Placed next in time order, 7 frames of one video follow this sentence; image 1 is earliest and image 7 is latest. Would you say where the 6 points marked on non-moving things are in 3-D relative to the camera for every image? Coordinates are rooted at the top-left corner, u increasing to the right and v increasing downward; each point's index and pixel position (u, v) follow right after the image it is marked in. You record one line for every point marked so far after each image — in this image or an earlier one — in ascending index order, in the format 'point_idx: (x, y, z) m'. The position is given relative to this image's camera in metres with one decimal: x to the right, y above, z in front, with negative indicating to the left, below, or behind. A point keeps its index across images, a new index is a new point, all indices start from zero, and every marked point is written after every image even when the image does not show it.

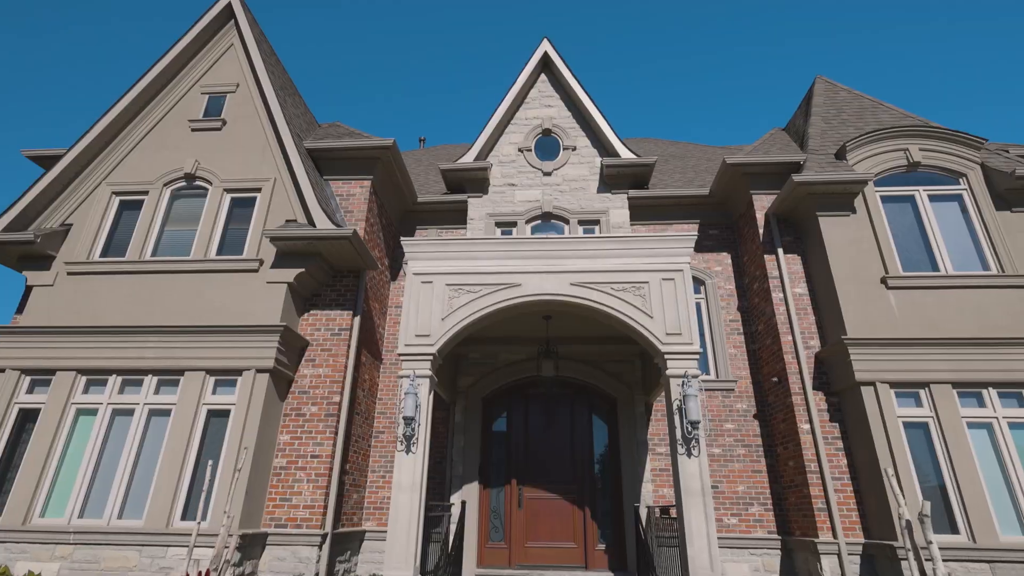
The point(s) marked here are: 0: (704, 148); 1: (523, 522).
0: (+5.8, +4.4, +16.3) m
1: (+0.2, -4.1, +9.4) m
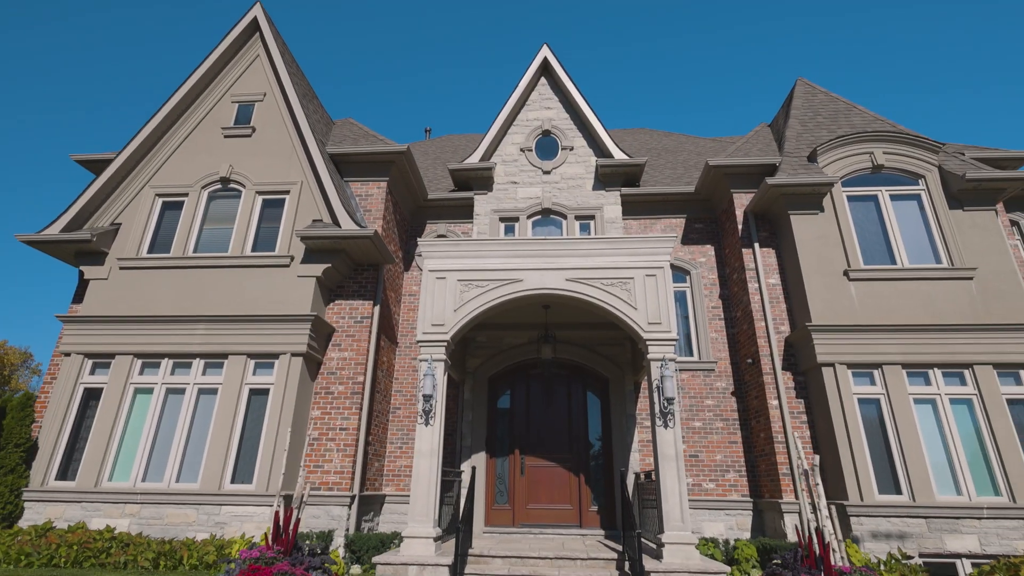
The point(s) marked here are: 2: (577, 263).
0: (+5.9, +4.8, +17.2) m
1: (+0.3, -3.9, +10.7) m
2: (+1.1, +0.4, +9.2) m
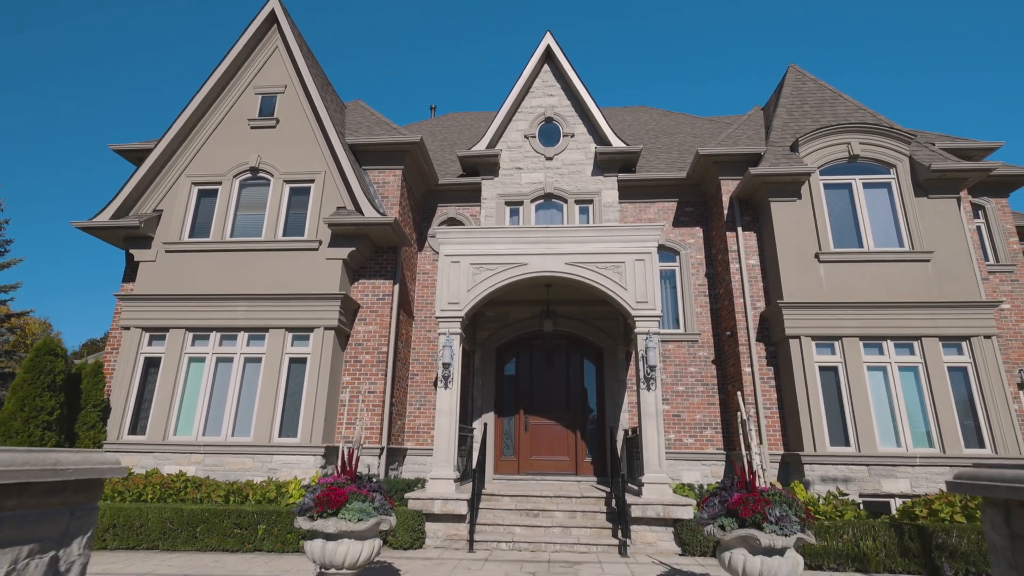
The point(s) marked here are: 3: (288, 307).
0: (+6.0, +5.6, +18.2) m
1: (+0.4, -3.5, +12.2) m
2: (+1.2, +0.8, +10.5) m
3: (-4.7, -0.4, +11.2) m
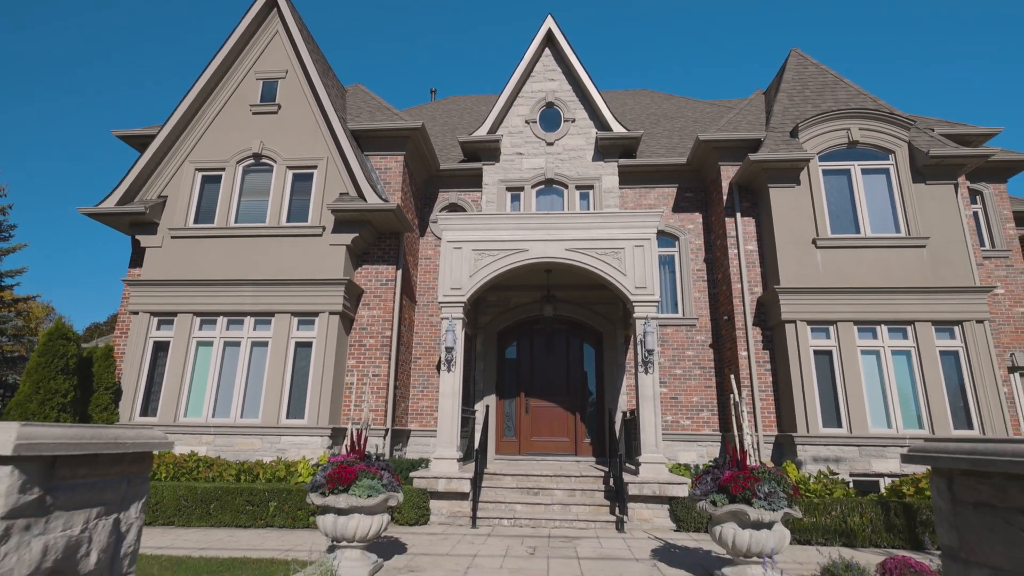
0: (+6.1, +6.2, +18.2) m
1: (+0.4, -3.2, +12.5) m
2: (+1.3, +1.0, +10.6) m
3: (-4.7, -0.1, +11.4) m
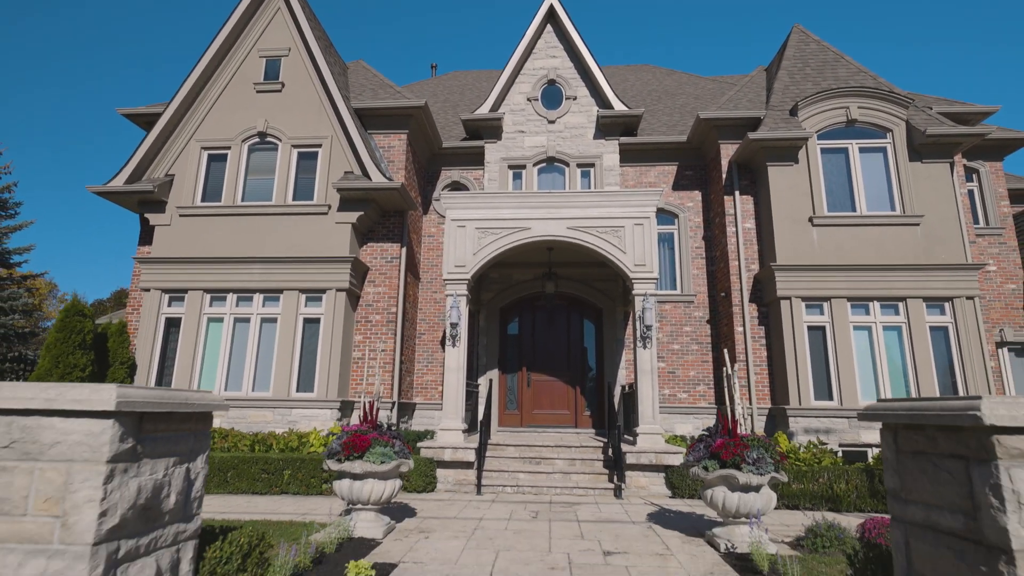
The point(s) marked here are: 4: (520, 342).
0: (+6.1, +6.9, +18.2) m
1: (+0.5, -2.6, +12.9) m
2: (+1.3, +1.5, +10.8) m
3: (-4.6, +0.4, +11.7) m
4: (+0.2, -1.3, +13.3) m
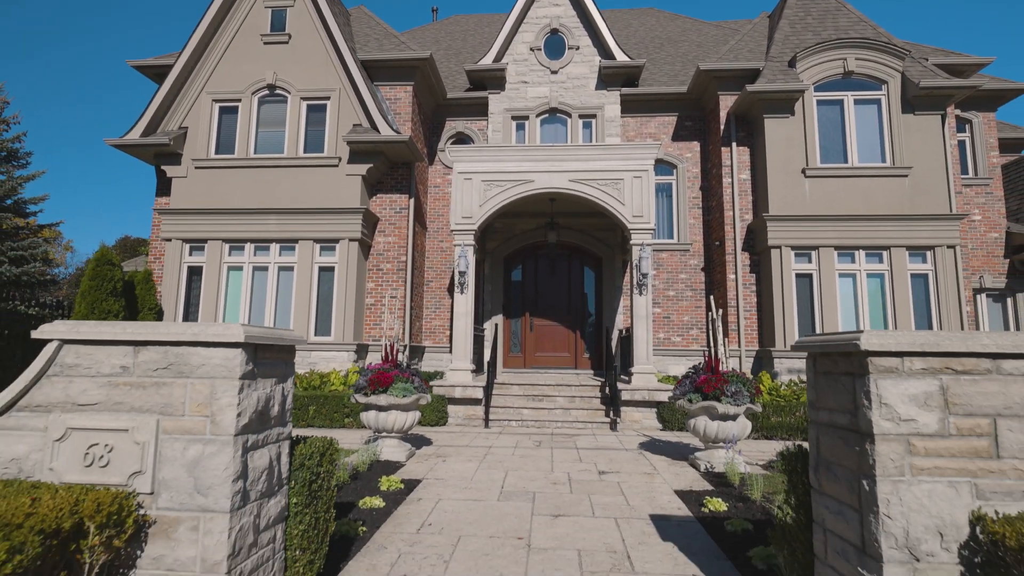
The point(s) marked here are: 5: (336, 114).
0: (+6.2, +8.7, +18.1) m
1: (+0.5, -1.3, +13.7) m
2: (+1.4, +2.5, +11.3) m
3: (-4.5, +1.5, +12.3) m
4: (+0.3, 0.0, +14.0) m
5: (-4.2, +4.1, +12.7) m
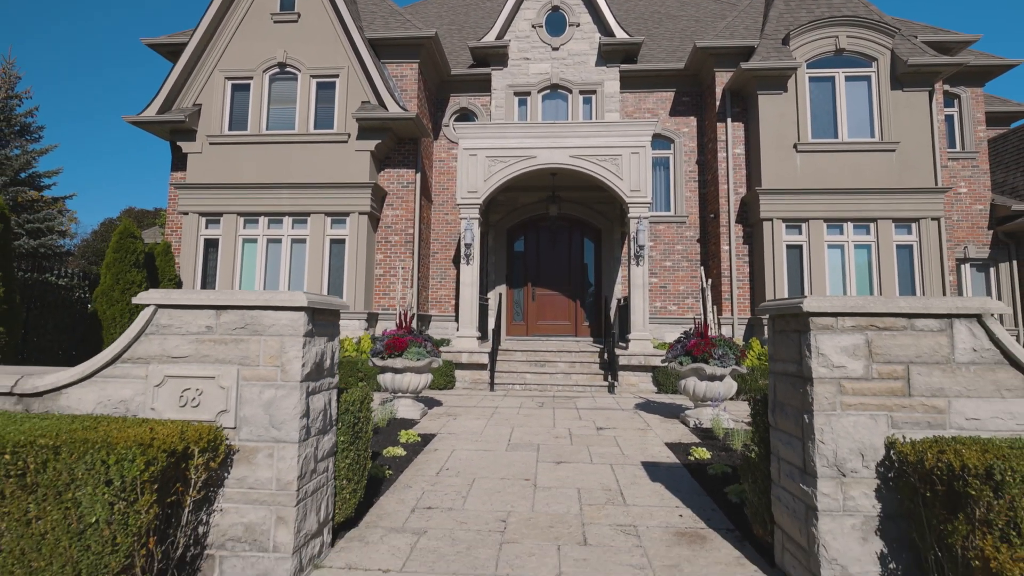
0: (+6.3, +9.7, +18.1) m
1: (+0.6, -0.6, +14.3) m
2: (+1.5, +3.2, +11.7) m
3: (-4.4, +2.2, +12.7) m
4: (+0.4, +0.8, +14.5) m
5: (-4.1, +4.8, +13.0) m
